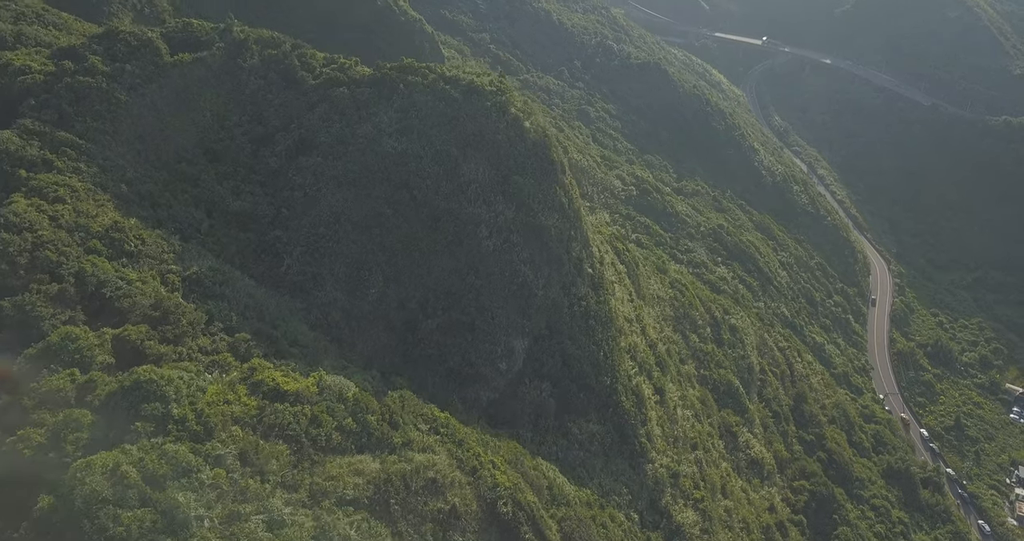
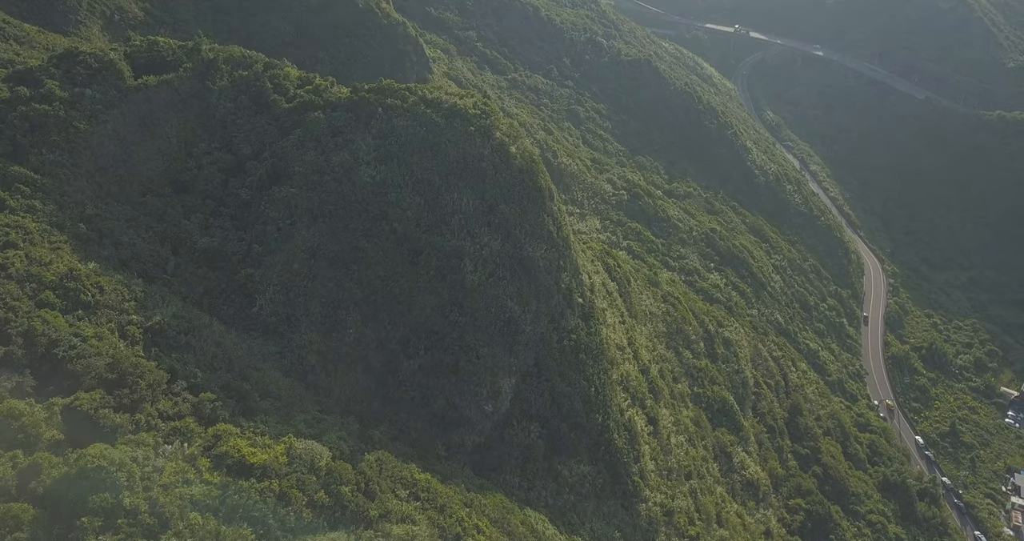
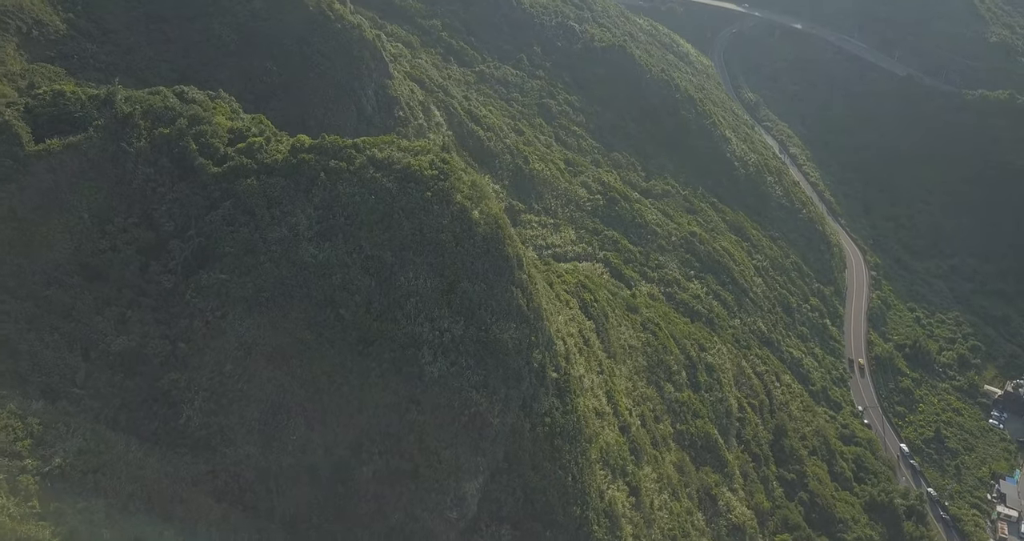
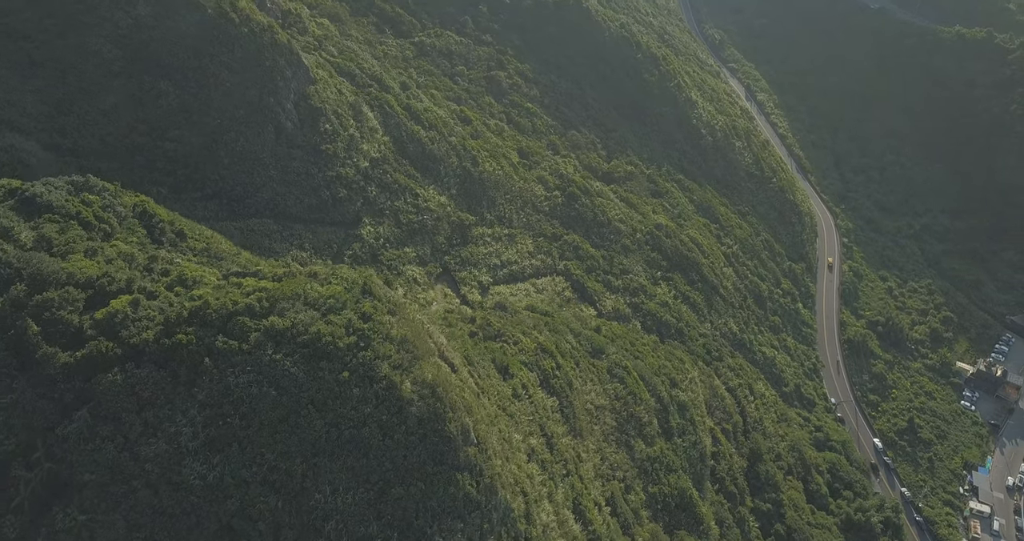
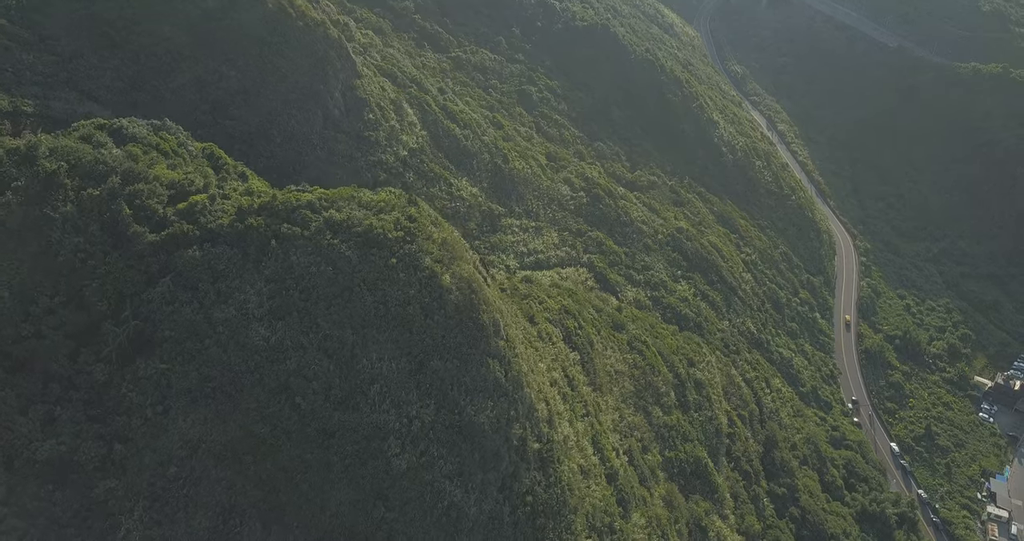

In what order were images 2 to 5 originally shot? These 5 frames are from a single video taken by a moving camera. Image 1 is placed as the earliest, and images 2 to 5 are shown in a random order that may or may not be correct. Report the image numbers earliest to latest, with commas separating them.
2, 3, 5, 4
